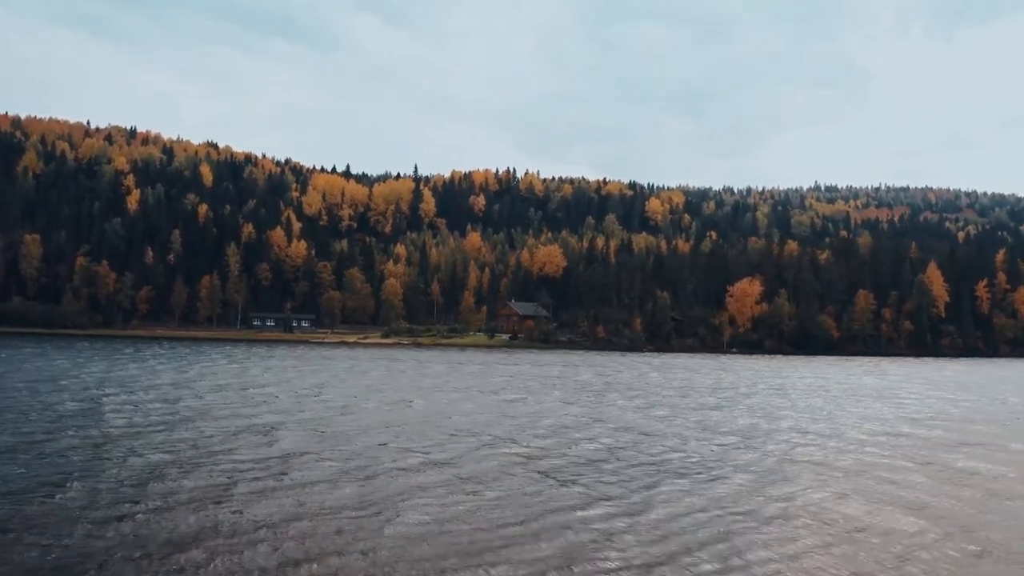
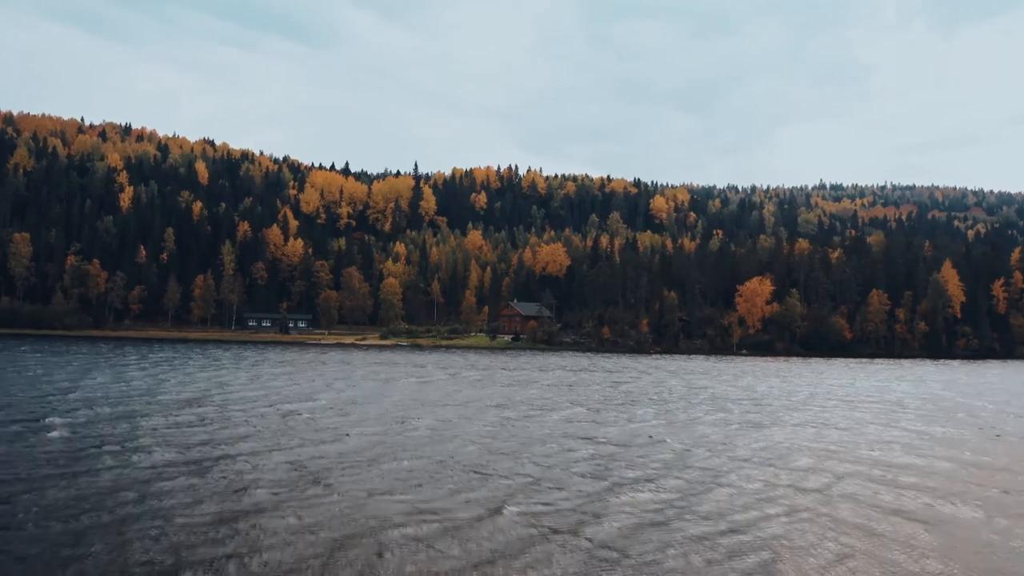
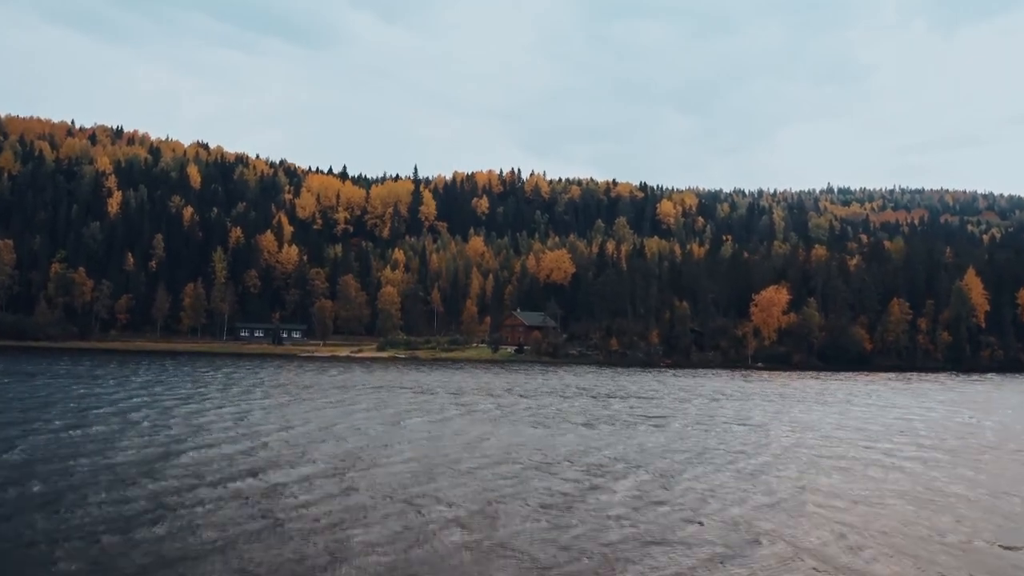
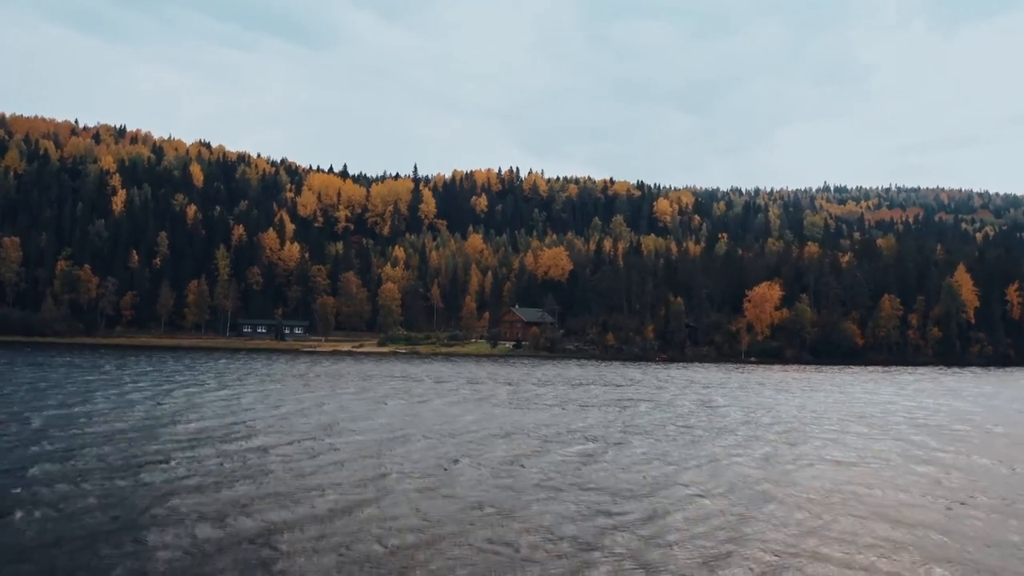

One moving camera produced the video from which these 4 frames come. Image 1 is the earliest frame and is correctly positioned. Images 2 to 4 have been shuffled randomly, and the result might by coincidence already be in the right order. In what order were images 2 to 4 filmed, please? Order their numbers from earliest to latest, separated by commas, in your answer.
2, 4, 3
